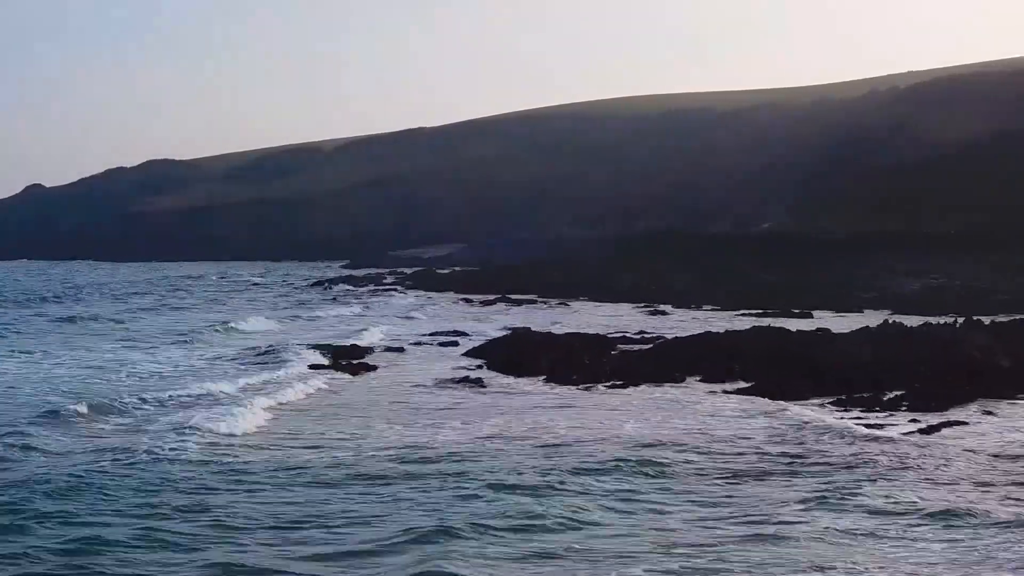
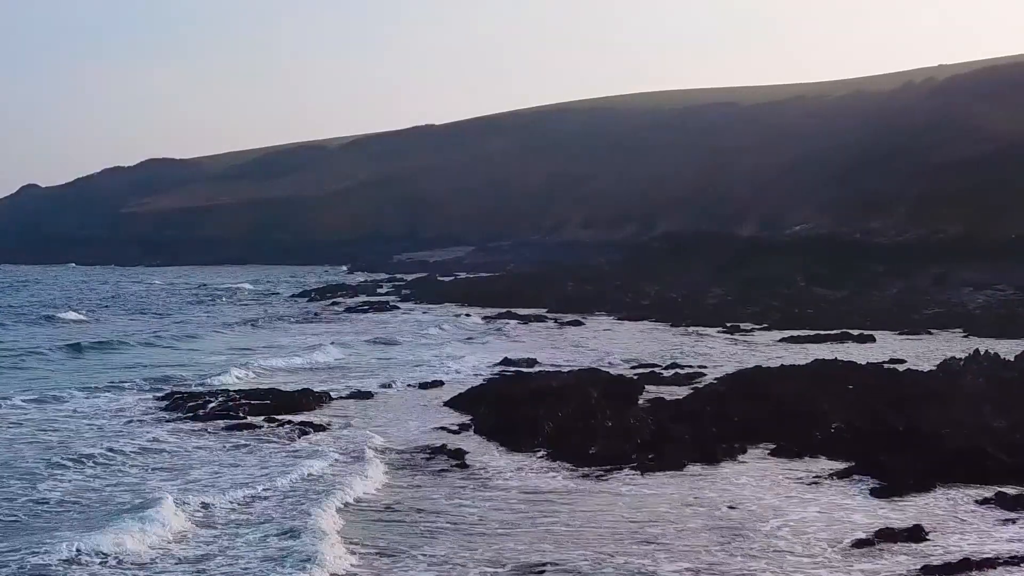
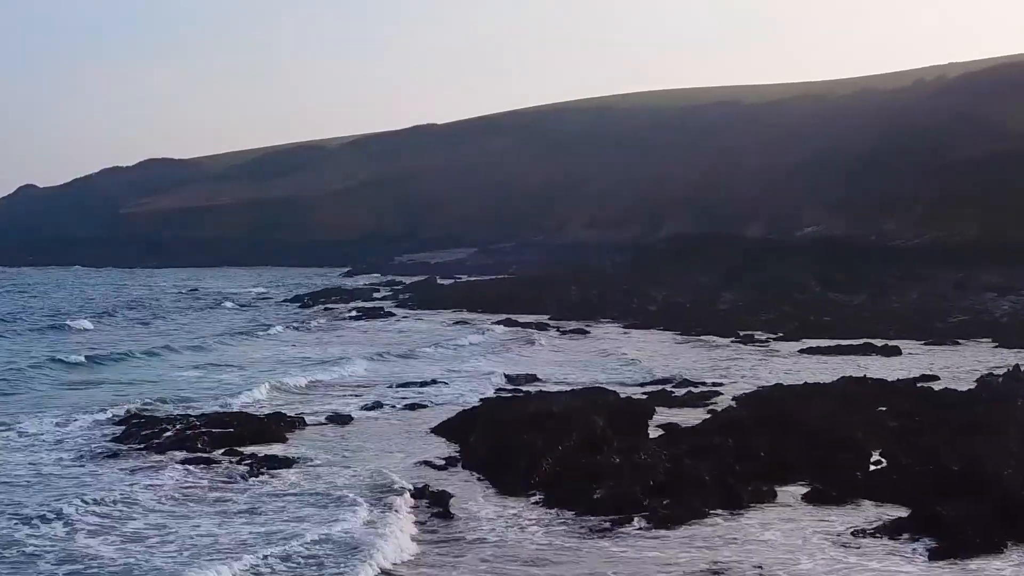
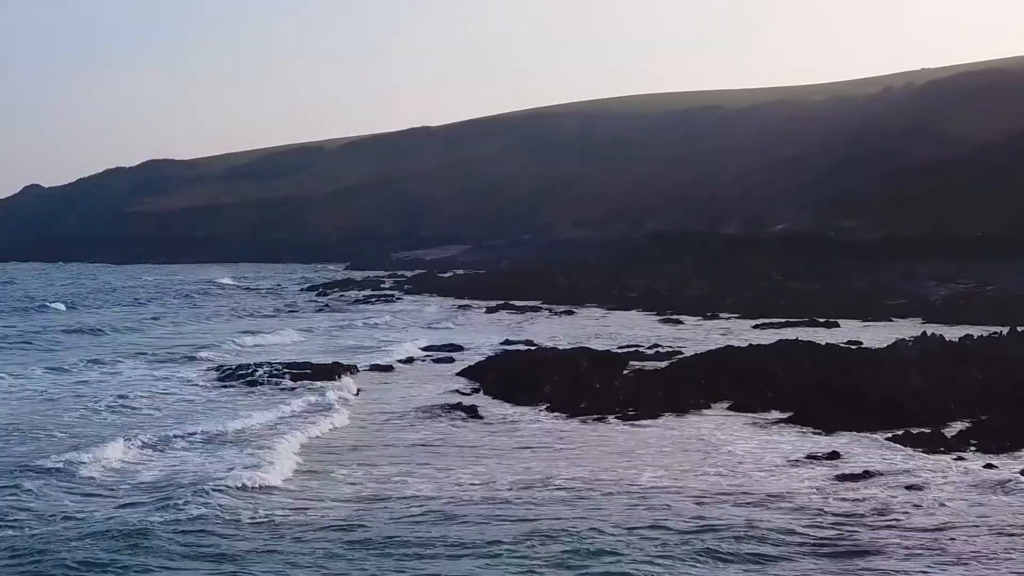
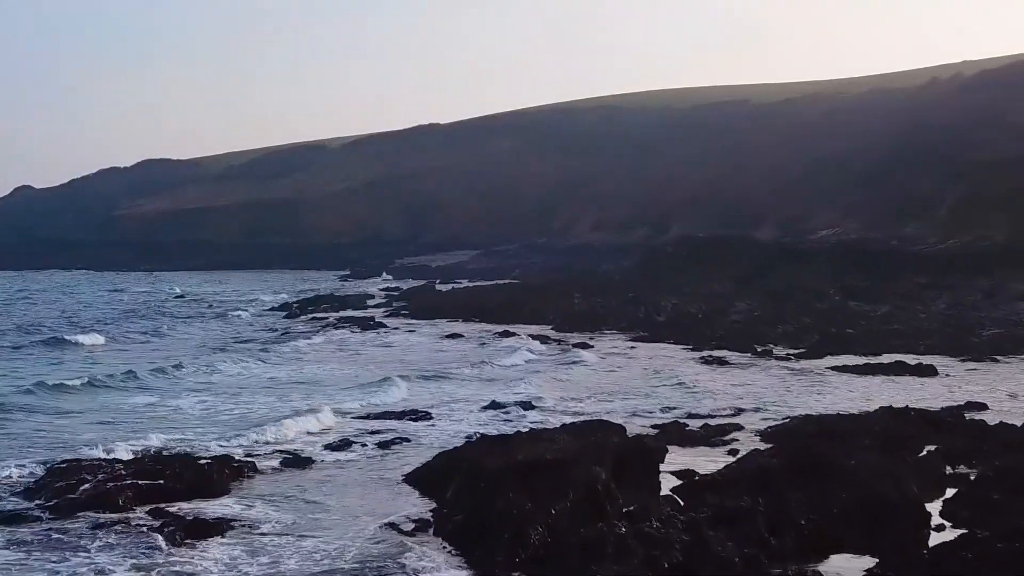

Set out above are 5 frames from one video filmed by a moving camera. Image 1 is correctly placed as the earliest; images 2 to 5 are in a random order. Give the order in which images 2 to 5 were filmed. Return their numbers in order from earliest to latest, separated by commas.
4, 2, 3, 5
